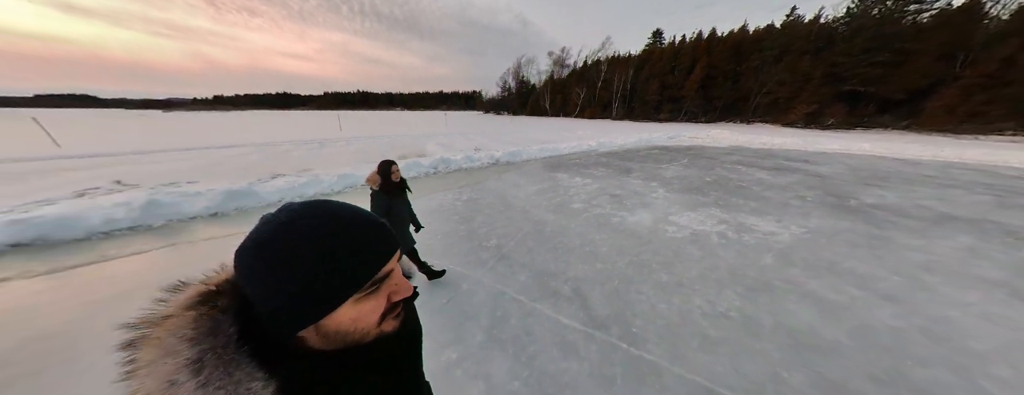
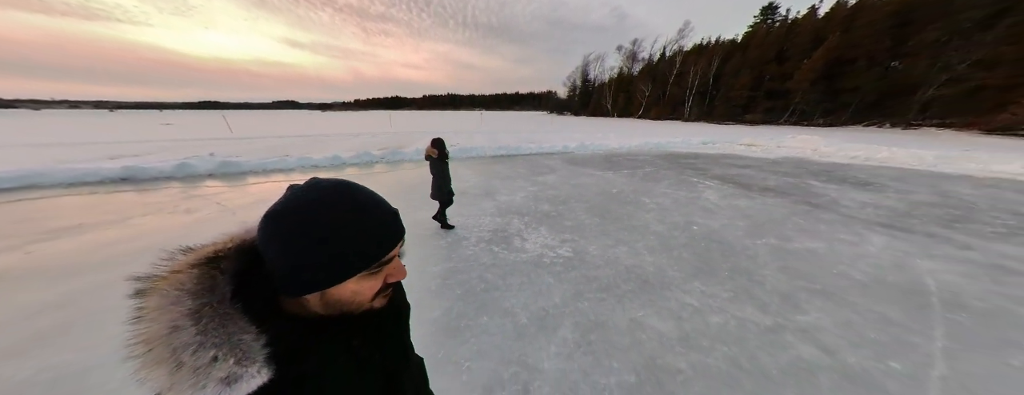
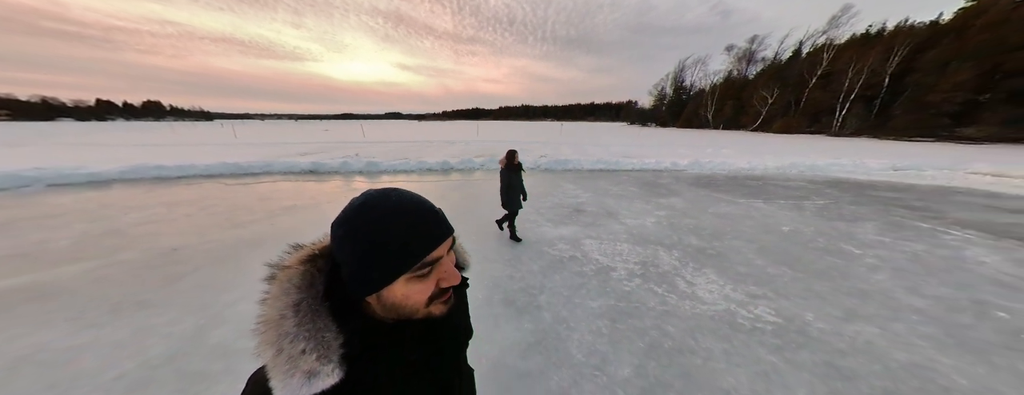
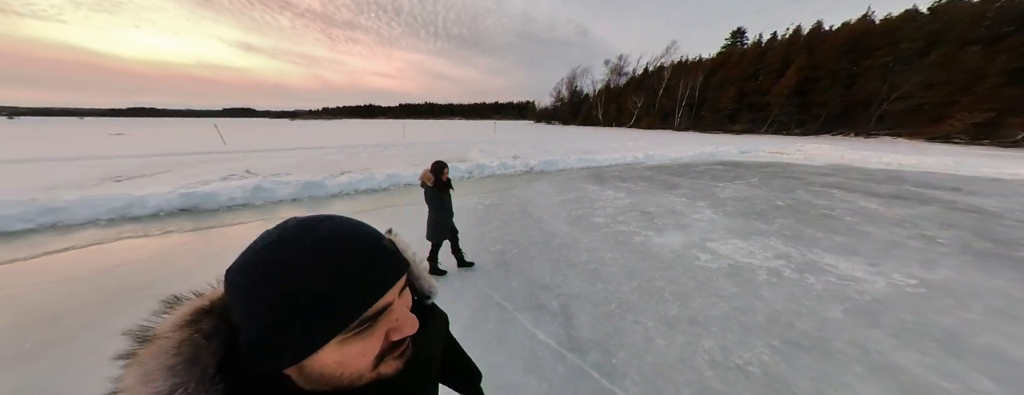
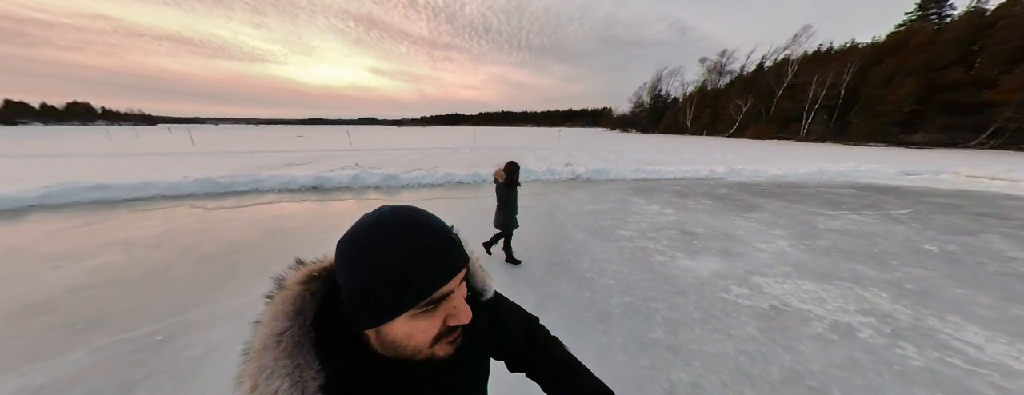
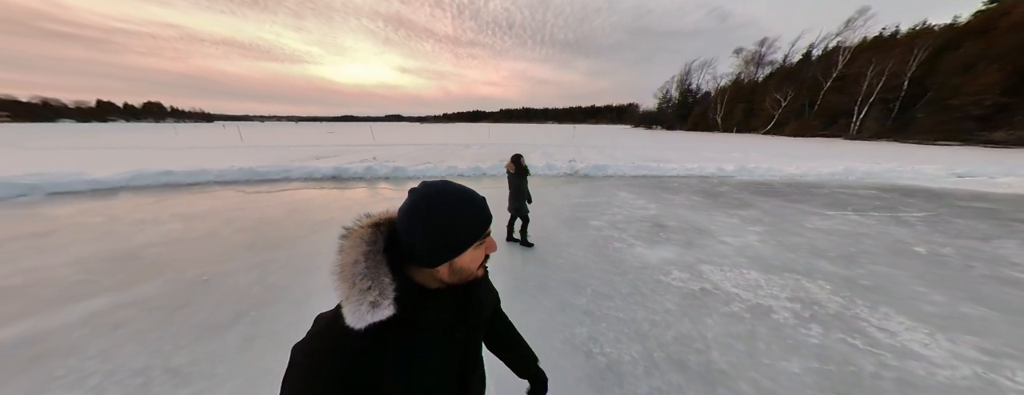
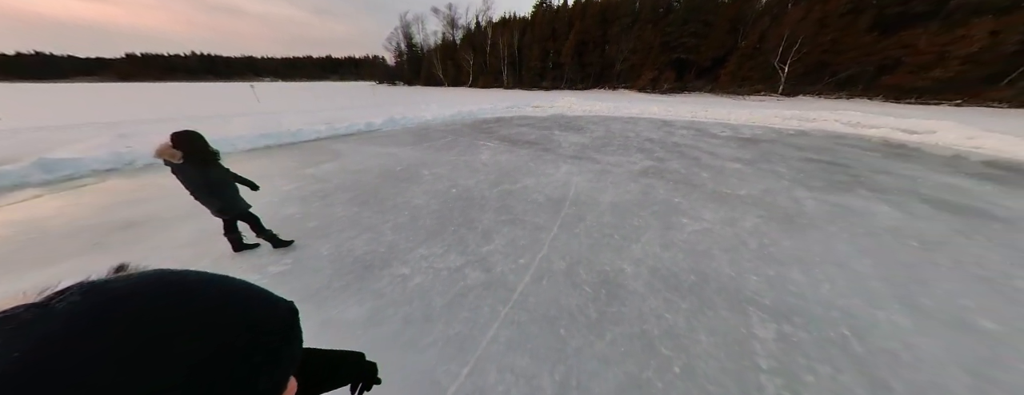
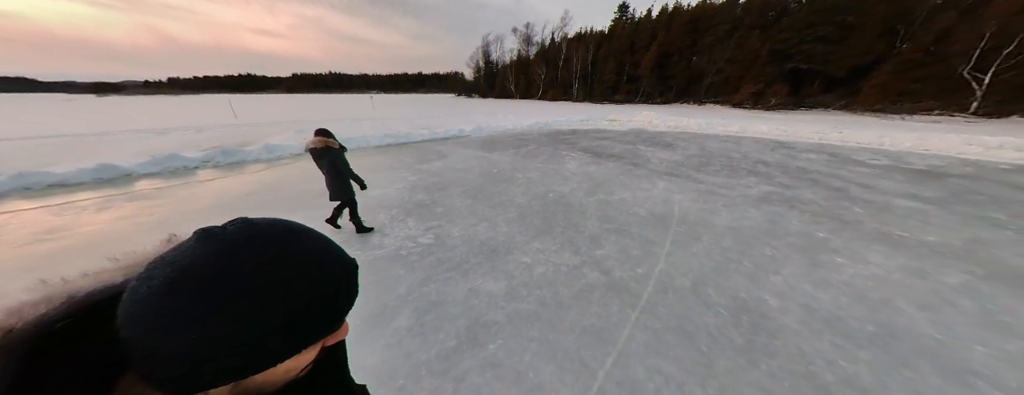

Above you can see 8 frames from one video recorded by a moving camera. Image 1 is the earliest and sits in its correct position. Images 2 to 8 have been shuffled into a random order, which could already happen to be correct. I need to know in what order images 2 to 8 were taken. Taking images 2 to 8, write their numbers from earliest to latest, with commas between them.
4, 5, 6, 3, 2, 8, 7
